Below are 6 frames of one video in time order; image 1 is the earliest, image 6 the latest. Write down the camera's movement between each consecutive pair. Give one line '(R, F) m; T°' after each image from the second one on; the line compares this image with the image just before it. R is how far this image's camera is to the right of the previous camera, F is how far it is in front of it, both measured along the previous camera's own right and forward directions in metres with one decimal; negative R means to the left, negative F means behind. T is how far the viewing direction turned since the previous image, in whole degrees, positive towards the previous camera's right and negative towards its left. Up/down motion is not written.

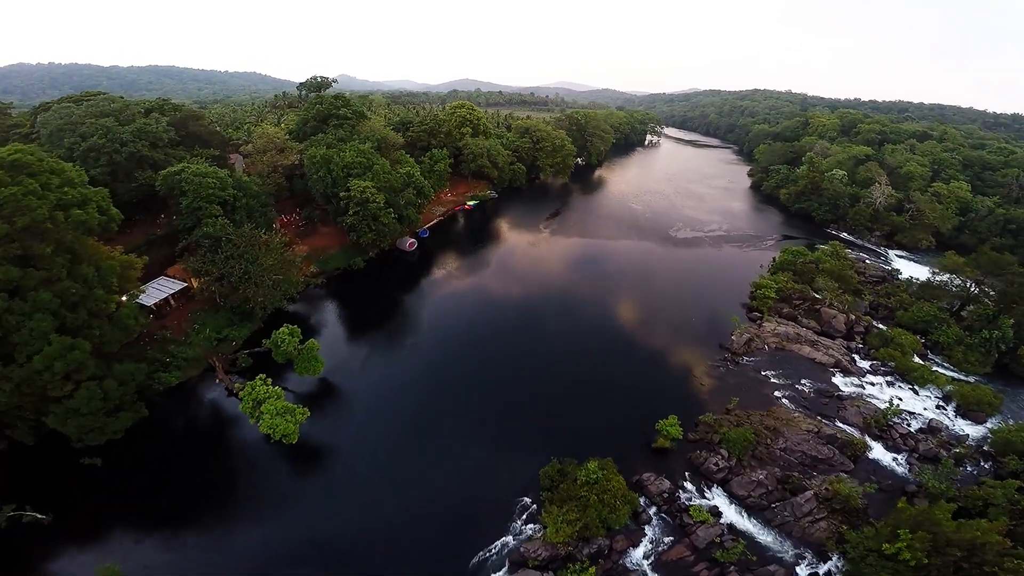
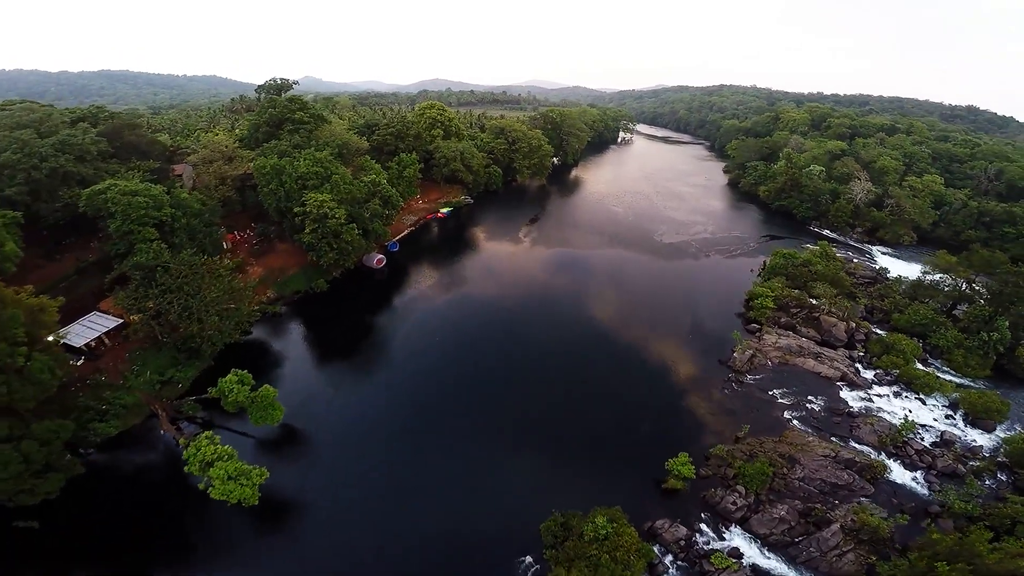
(-0.4, +3.0) m; +3°
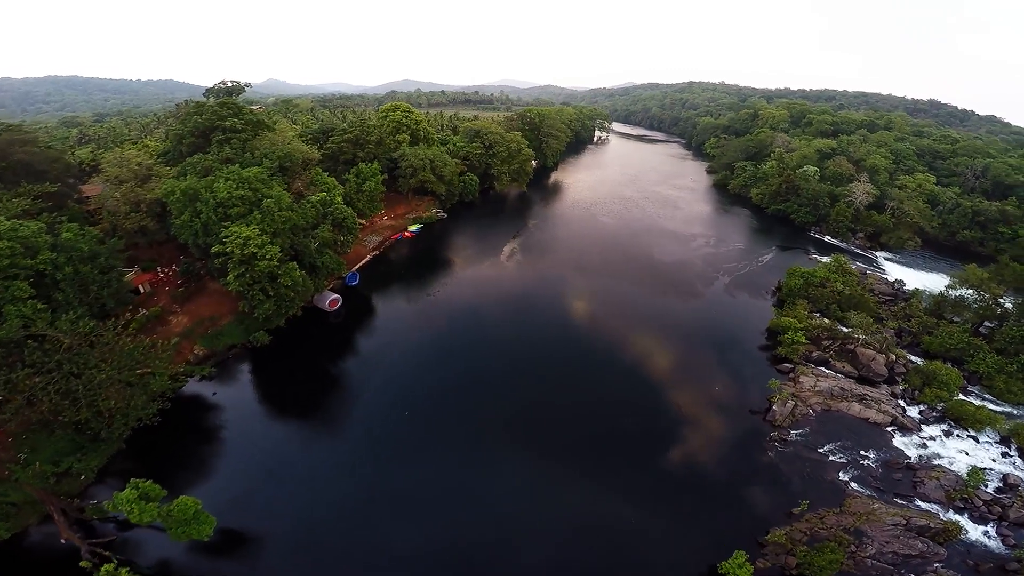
(-0.5, +5.7) m; +3°
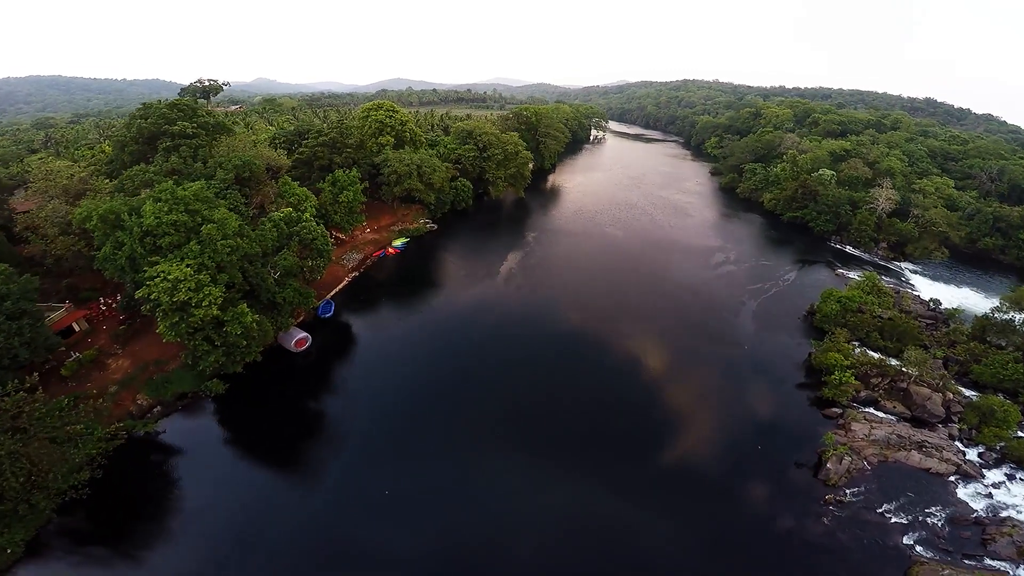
(-0.4, +4.4) m; +1°
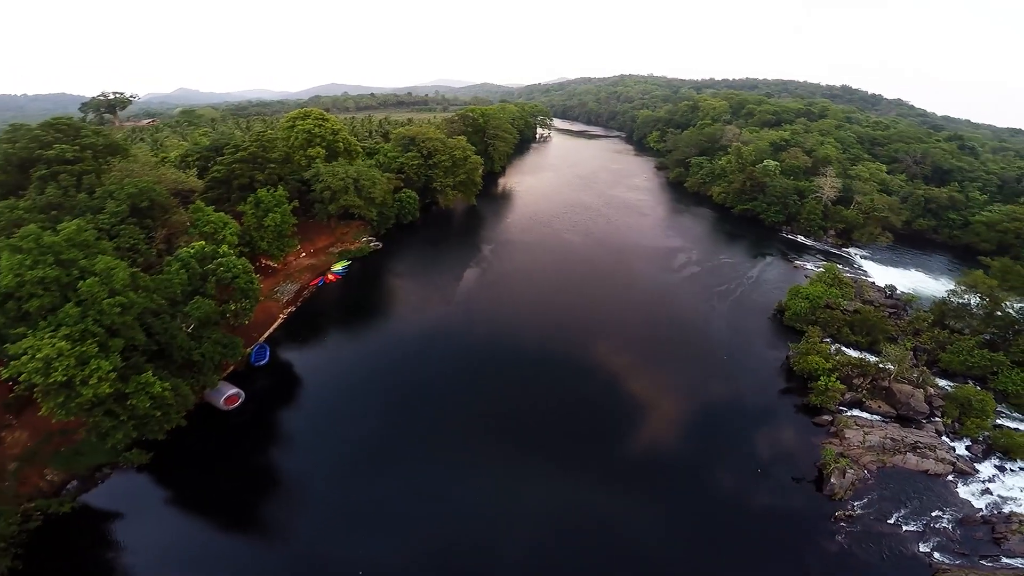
(-0.1, +2.7) m; +6°
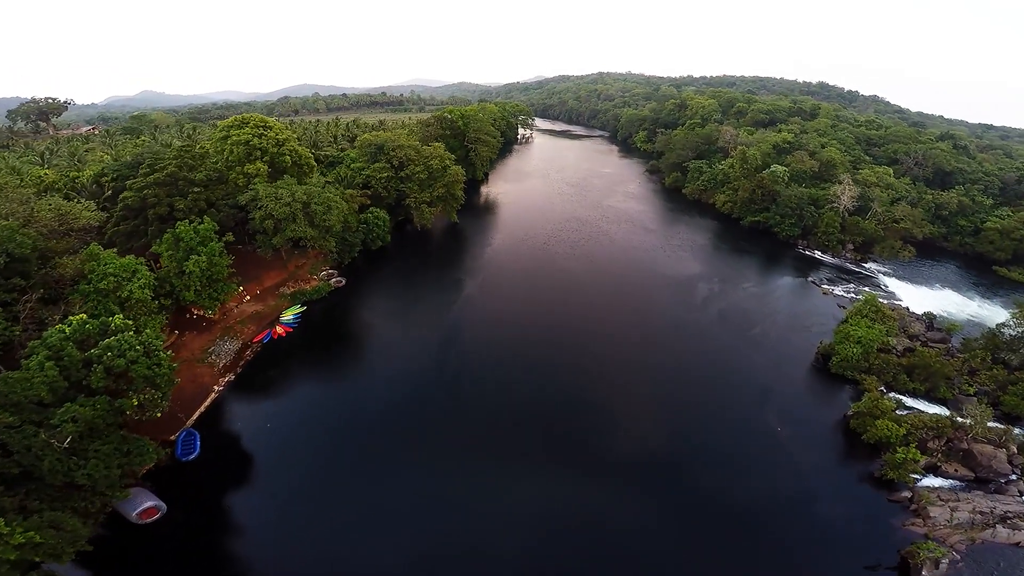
(-0.7, +6.0) m; +2°
